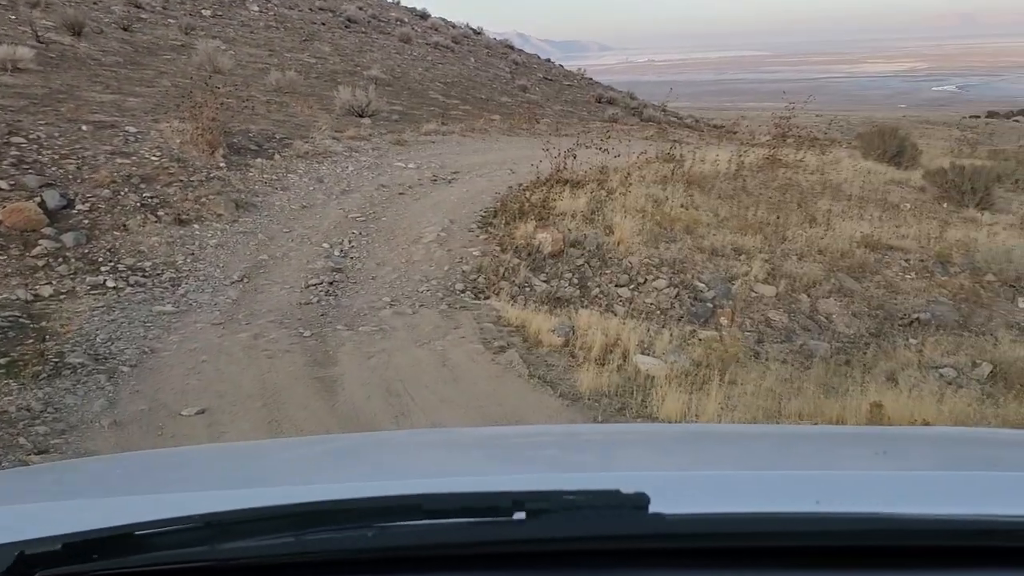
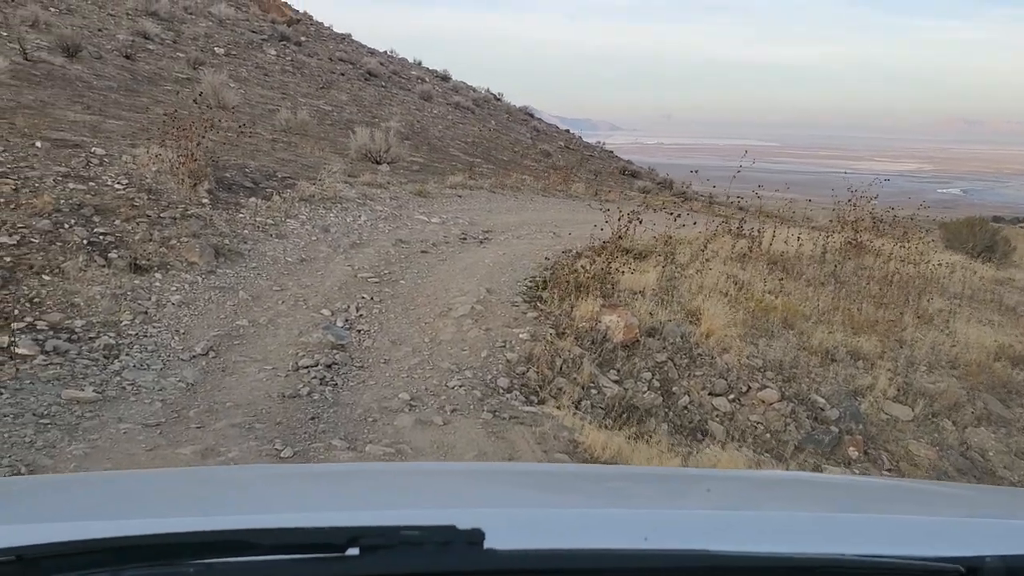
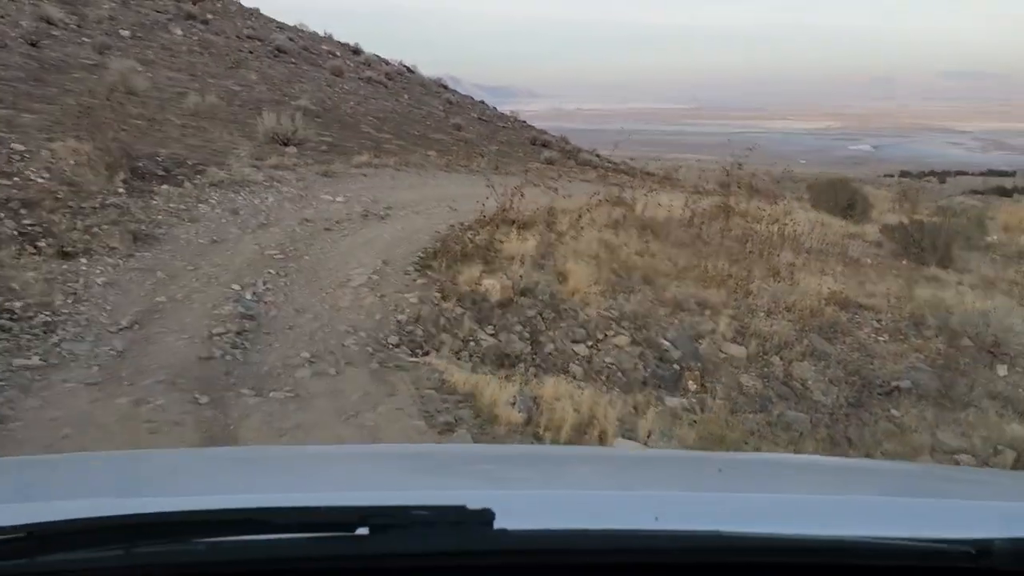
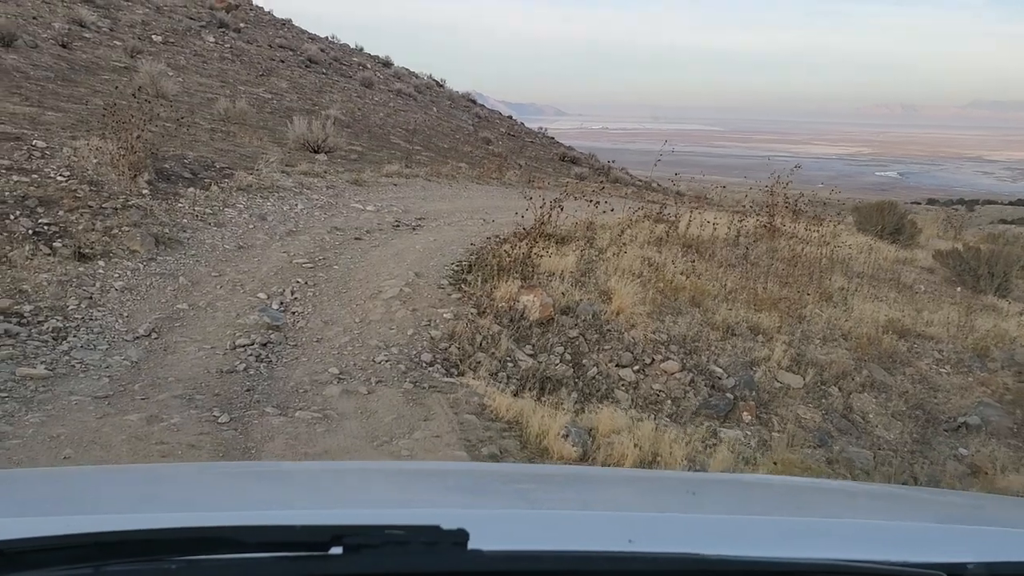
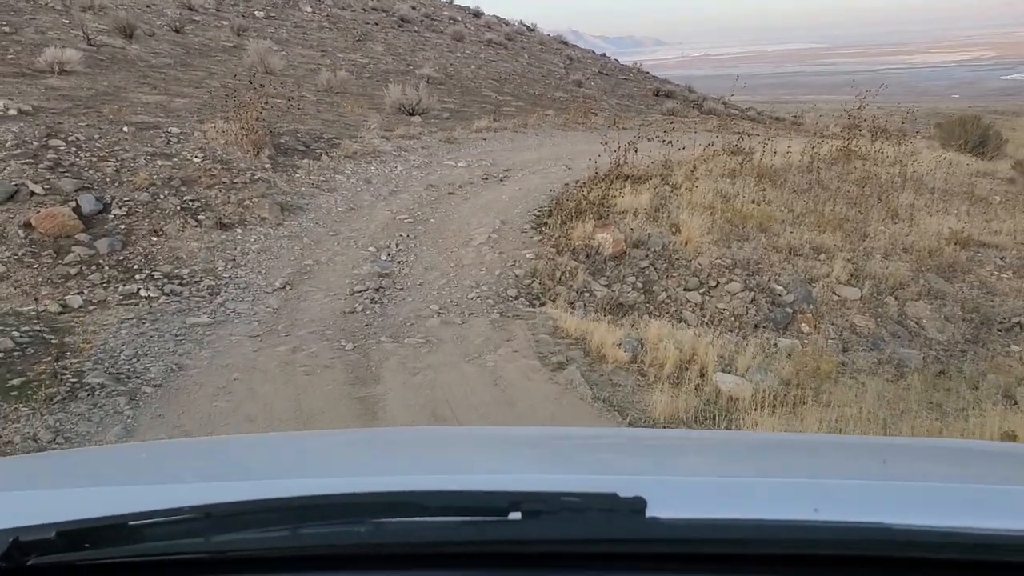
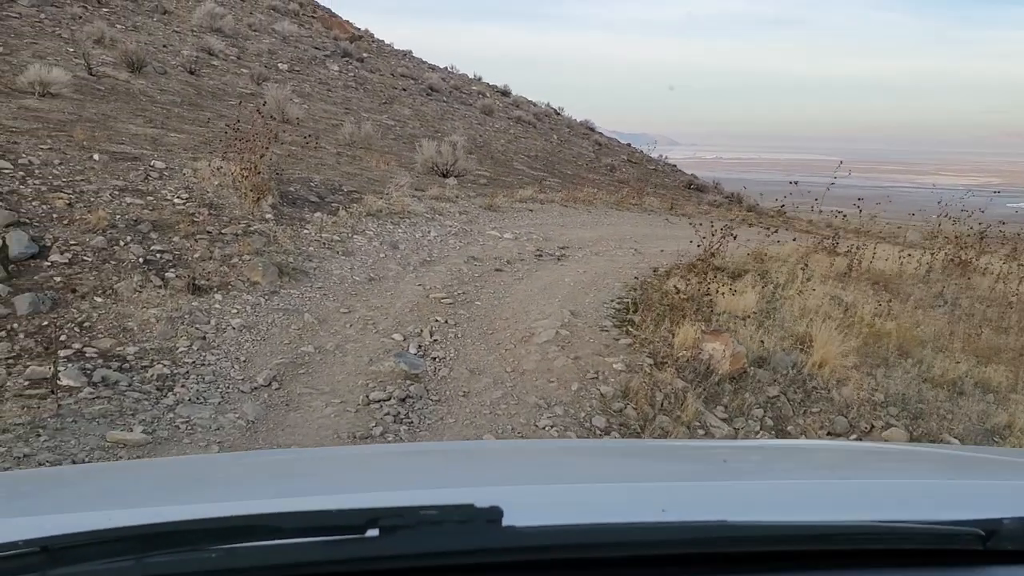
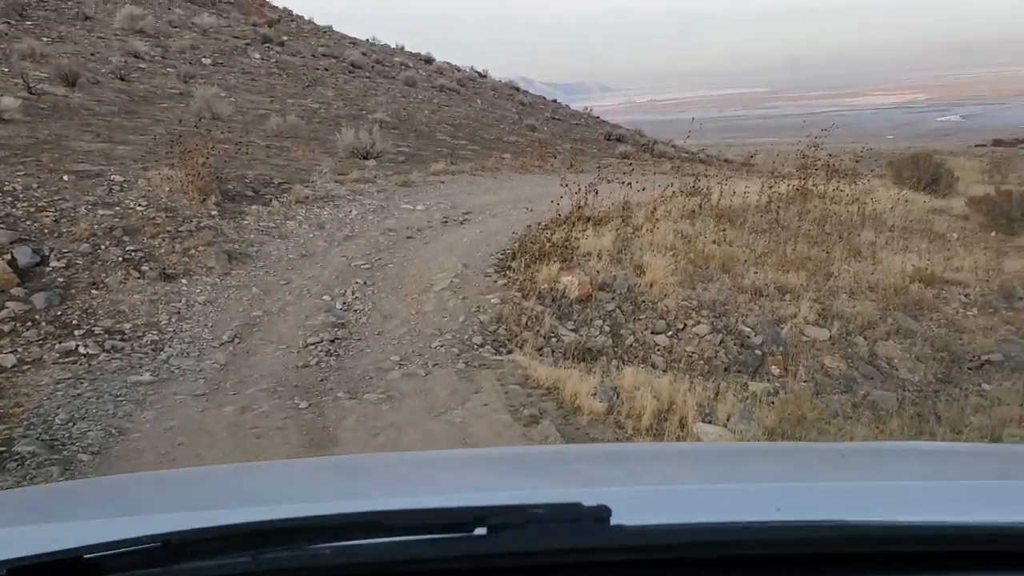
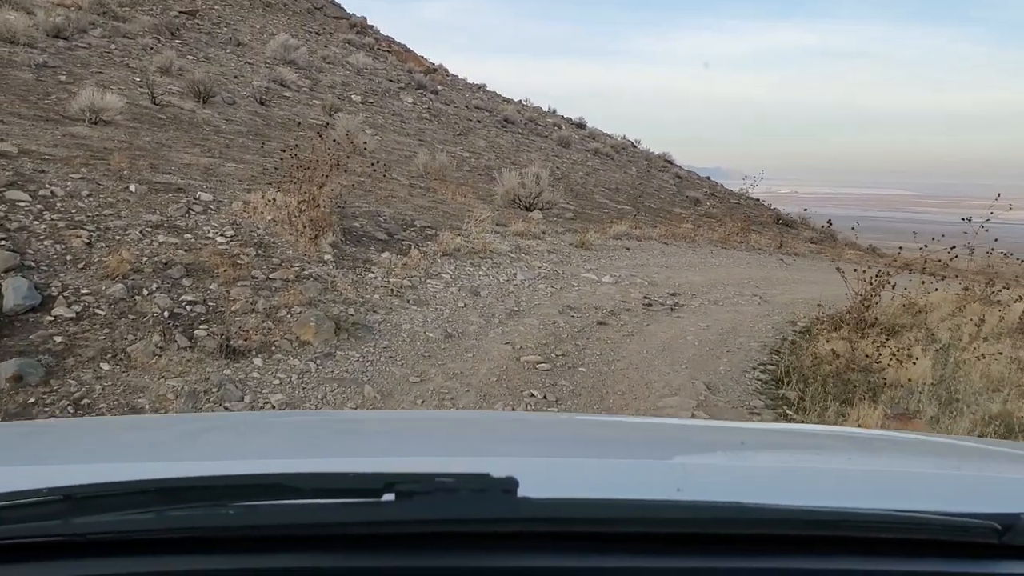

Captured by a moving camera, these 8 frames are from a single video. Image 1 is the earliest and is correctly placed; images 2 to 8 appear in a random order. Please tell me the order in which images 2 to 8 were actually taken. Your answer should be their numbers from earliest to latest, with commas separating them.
5, 7, 3, 4, 2, 6, 8
